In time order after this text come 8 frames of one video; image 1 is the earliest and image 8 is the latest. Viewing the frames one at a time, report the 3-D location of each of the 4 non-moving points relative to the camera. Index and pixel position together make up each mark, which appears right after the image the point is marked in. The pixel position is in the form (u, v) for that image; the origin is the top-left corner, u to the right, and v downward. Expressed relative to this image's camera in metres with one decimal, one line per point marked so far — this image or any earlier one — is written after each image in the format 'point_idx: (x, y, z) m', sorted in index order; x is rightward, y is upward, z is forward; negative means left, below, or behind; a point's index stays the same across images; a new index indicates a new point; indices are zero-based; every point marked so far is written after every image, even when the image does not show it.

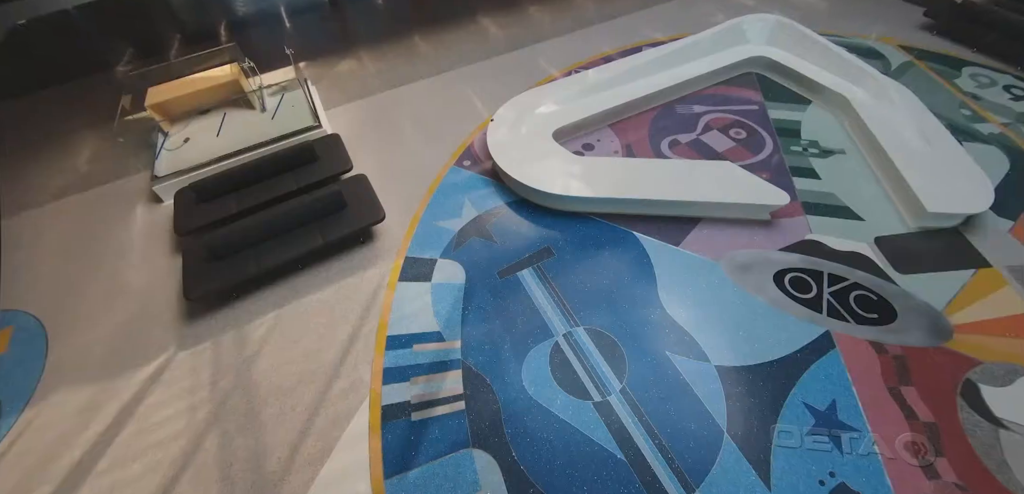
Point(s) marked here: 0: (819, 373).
0: (+0.8, -0.3, +1.2) m
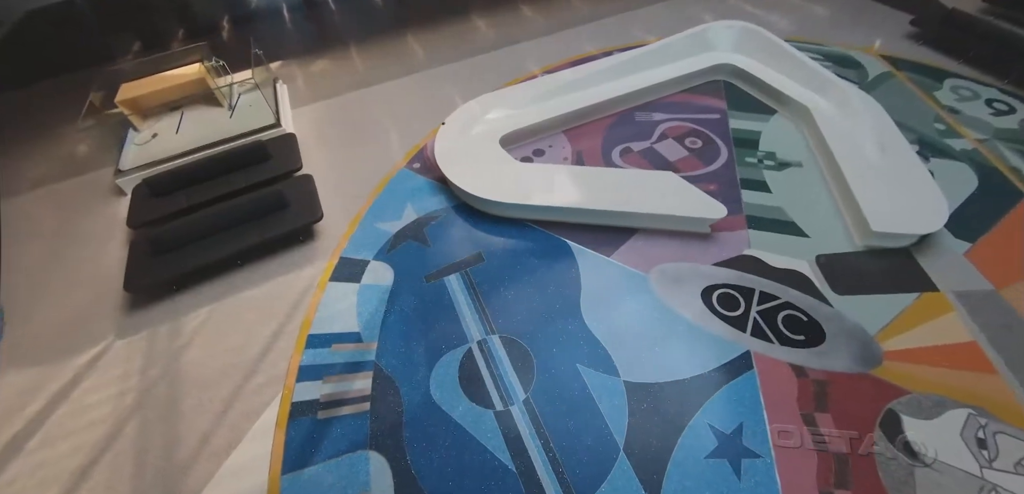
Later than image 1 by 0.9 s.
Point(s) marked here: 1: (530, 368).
0: (+0.6, -0.4, +1.1) m
1: (+0.1, -0.3, +1.2) m
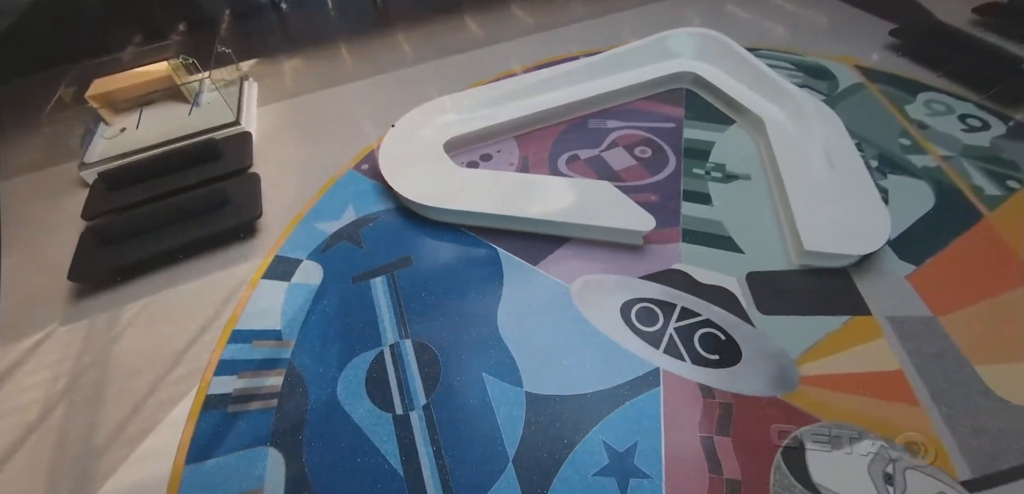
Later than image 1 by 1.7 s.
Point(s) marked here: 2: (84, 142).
0: (+0.3, -0.4, +1.1) m
1: (-0.2, -0.3, +1.2) m
2: (-1.6, +0.4, +1.7) m
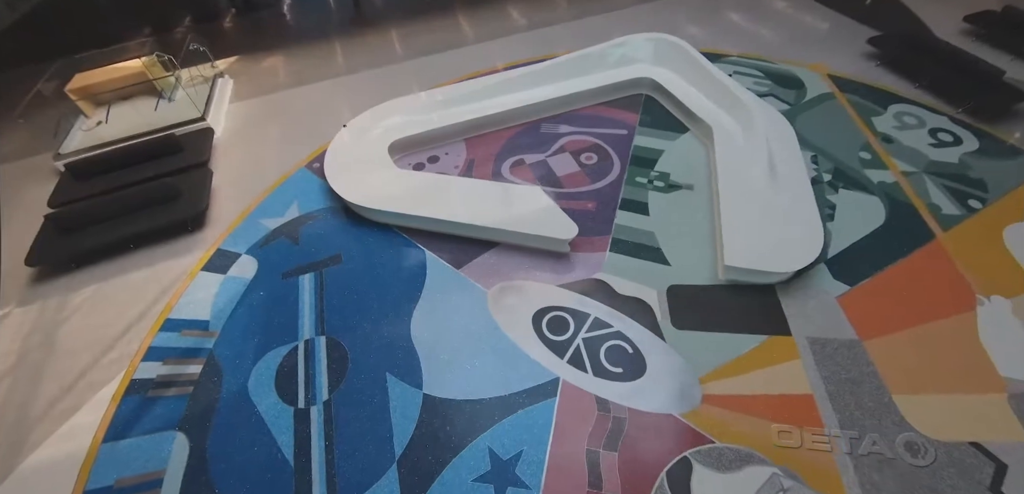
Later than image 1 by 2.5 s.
0: (0.0, -0.4, +1.1) m
1: (-0.5, -0.3, +1.2) m
2: (-1.9, +0.5, +1.8) m
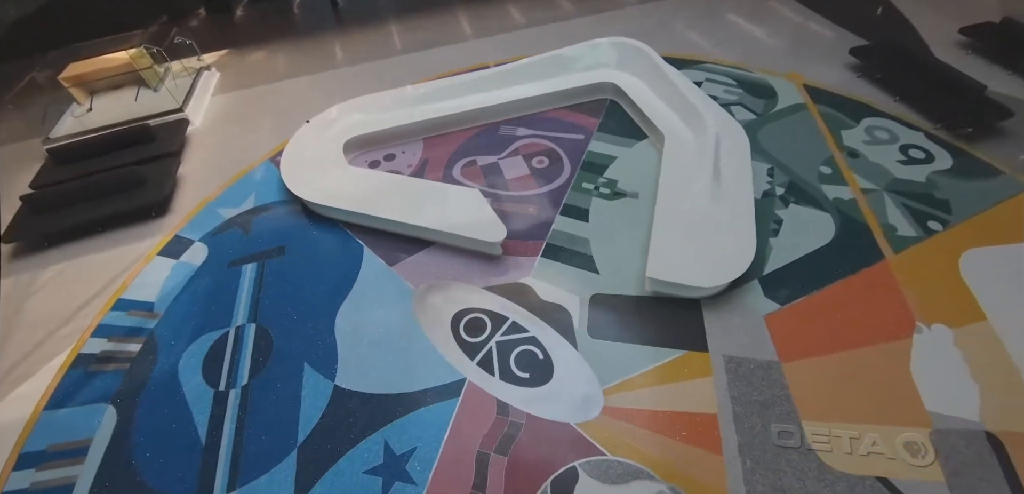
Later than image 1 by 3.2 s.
0: (-0.2, -0.4, +1.1) m
1: (-0.7, -0.3, +1.3) m
2: (-2.0, +0.6, +1.9) m
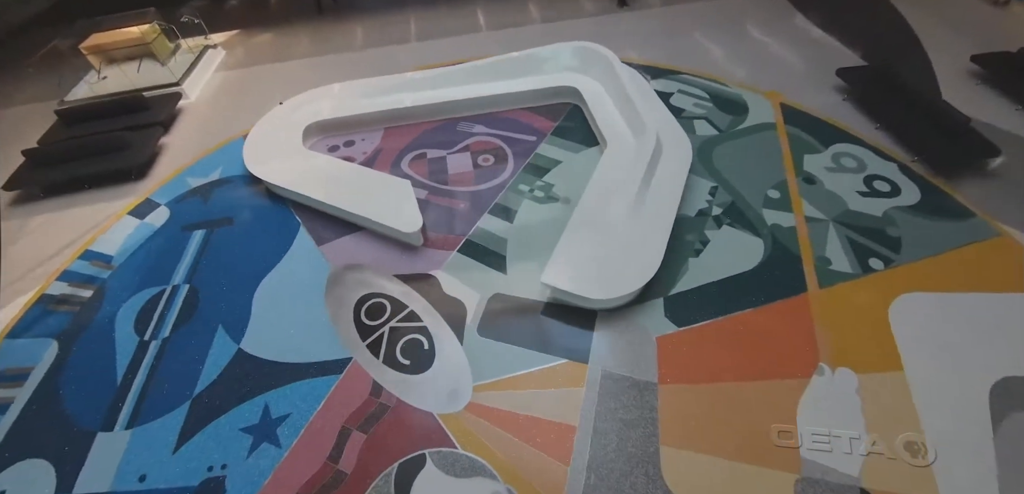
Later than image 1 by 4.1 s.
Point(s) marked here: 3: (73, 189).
0: (-0.6, -0.4, +1.2) m
1: (-1.0, -0.2, +1.4) m
2: (-2.2, +0.8, +2.2) m
3: (-1.9, +0.3, +1.9) m
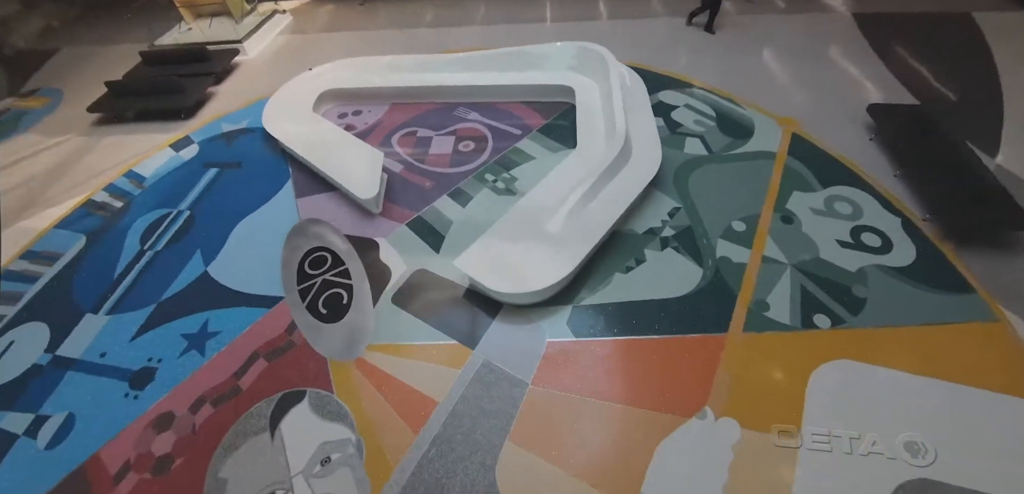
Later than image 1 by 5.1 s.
0: (-0.9, -0.2, +1.4) m
1: (-1.2, 0.0, +1.6) m
2: (-2.0, +1.2, +2.6) m
3: (-1.9, +0.7, +2.3) m
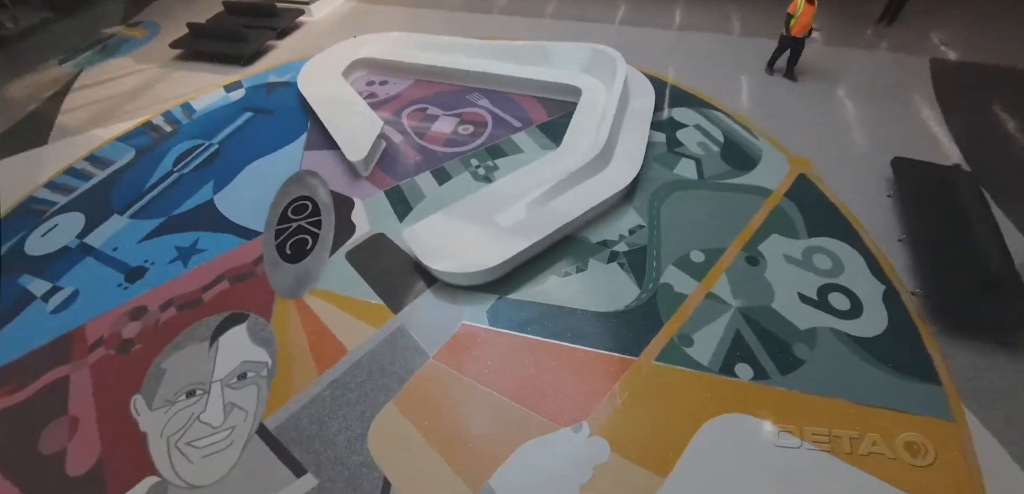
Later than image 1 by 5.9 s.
0: (-1.0, 0.0, +1.6) m
1: (-1.3, +0.3, +1.9) m
2: (-1.7, +1.7, +2.9) m
3: (-1.7, +1.1, +2.6) m
